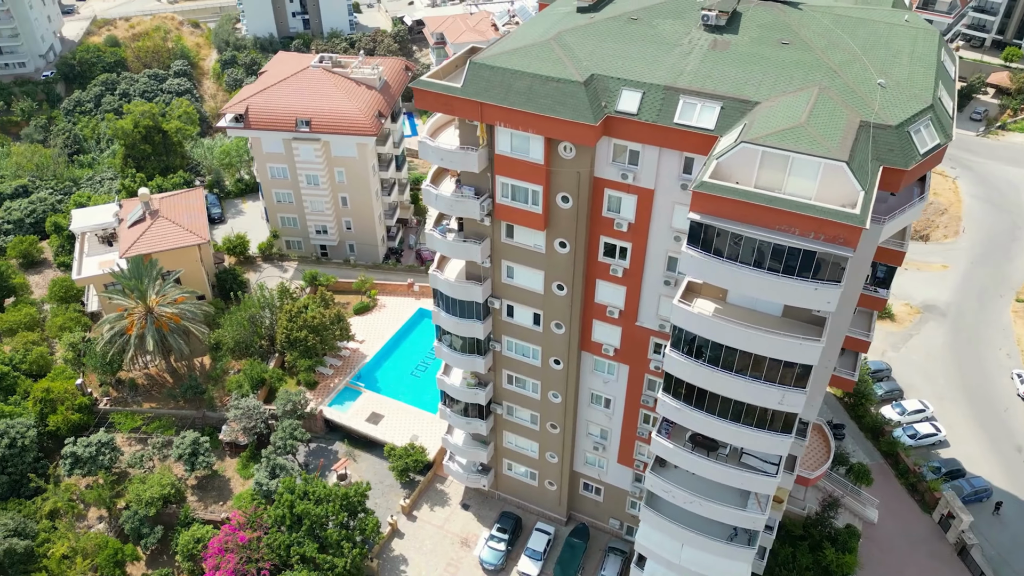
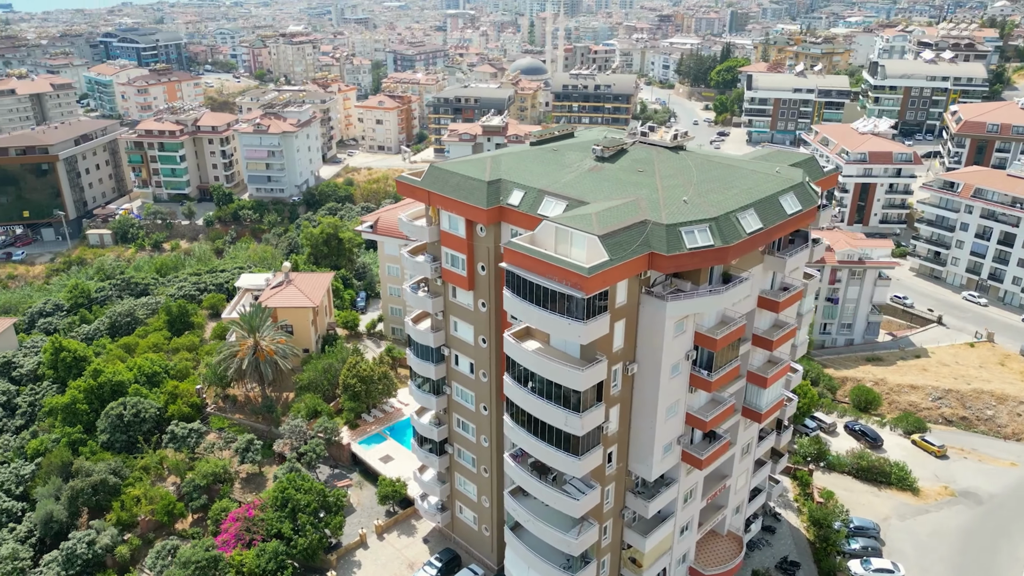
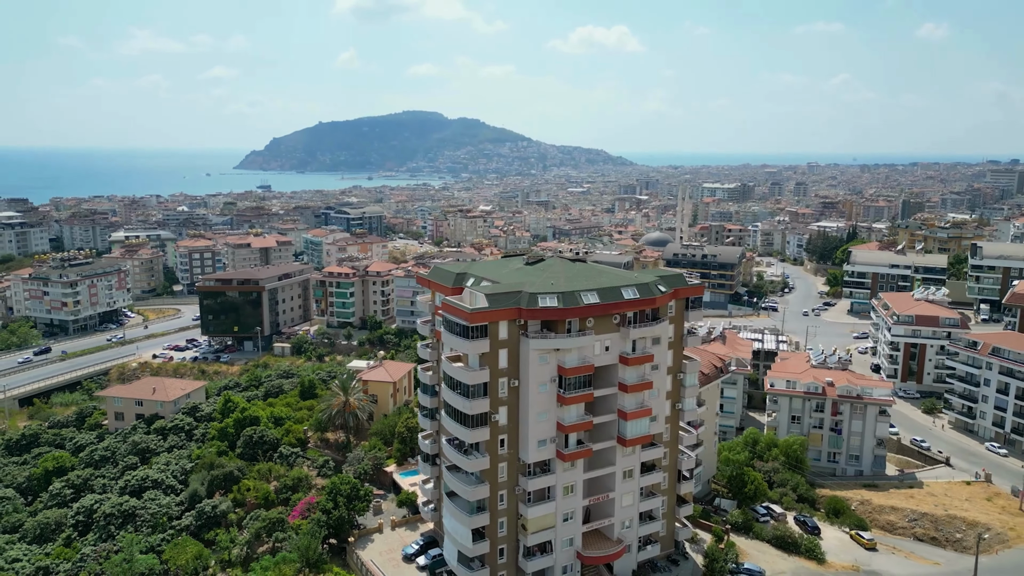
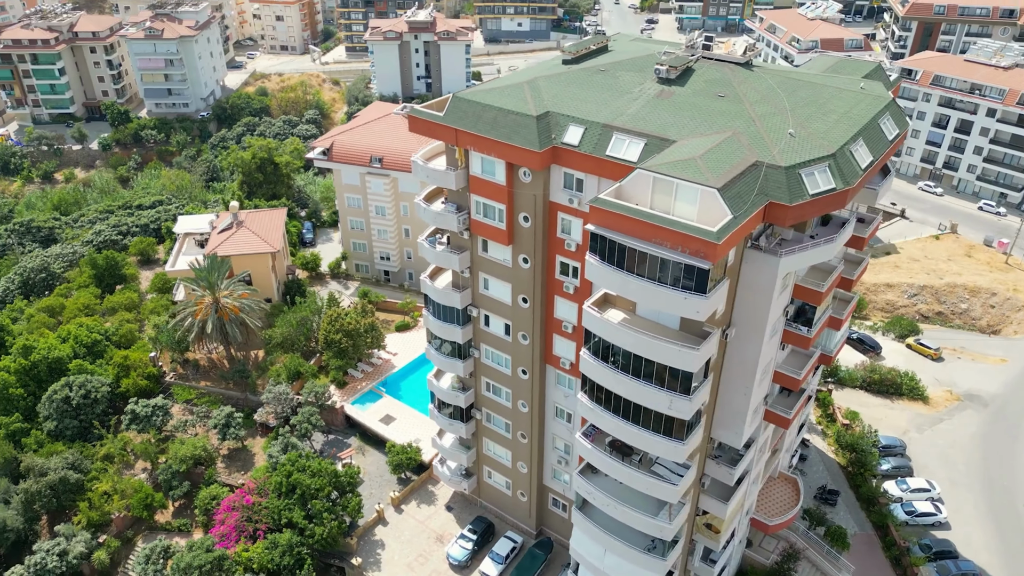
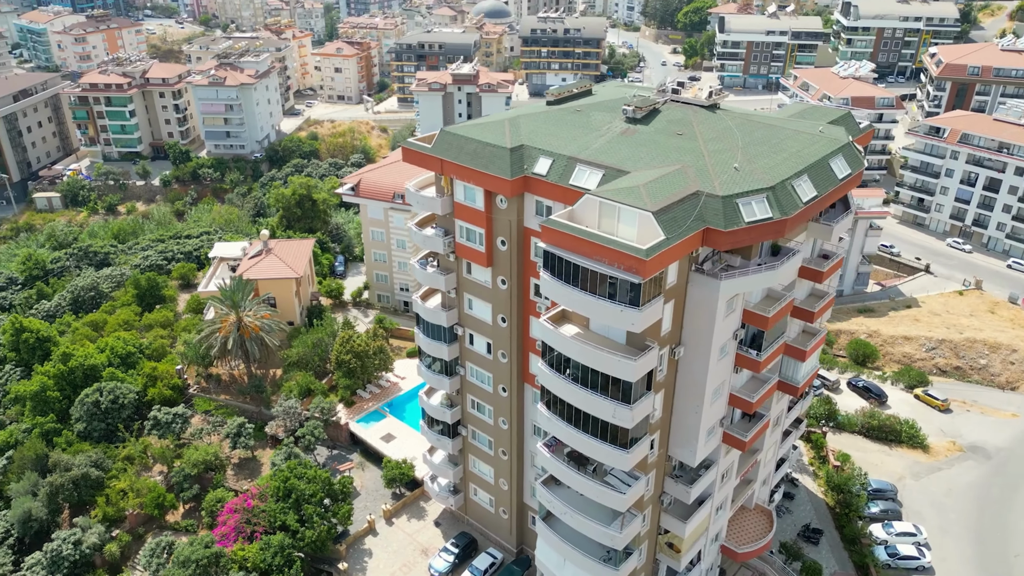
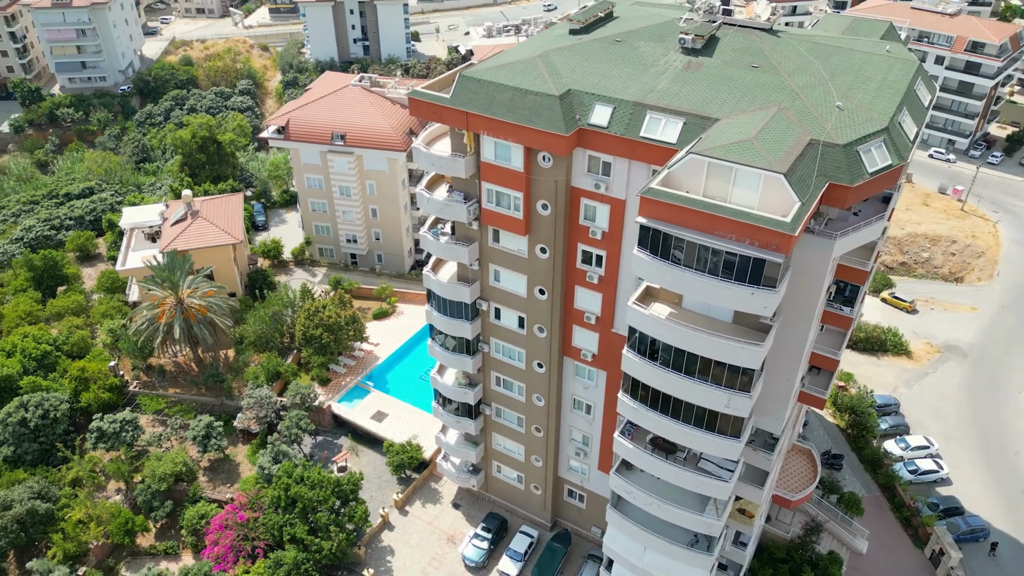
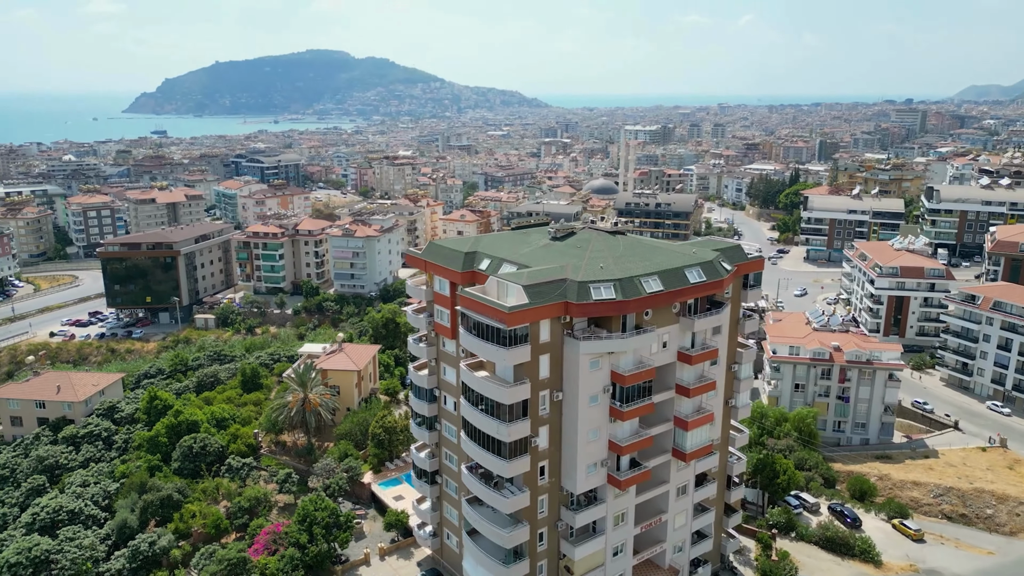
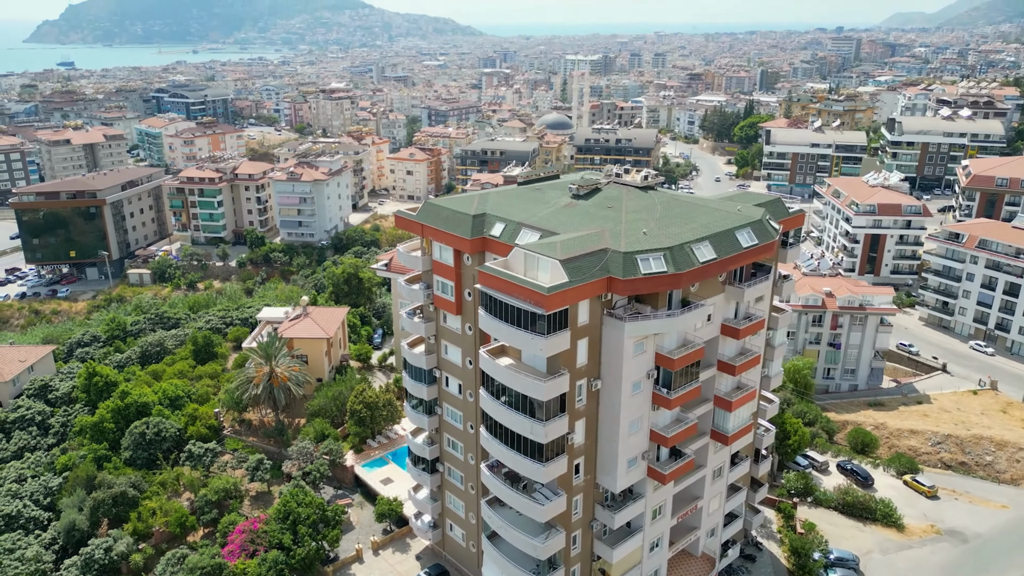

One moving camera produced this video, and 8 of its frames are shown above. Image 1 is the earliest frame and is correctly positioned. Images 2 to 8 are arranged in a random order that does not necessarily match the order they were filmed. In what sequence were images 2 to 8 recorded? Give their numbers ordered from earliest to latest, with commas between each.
6, 4, 5, 2, 8, 7, 3
